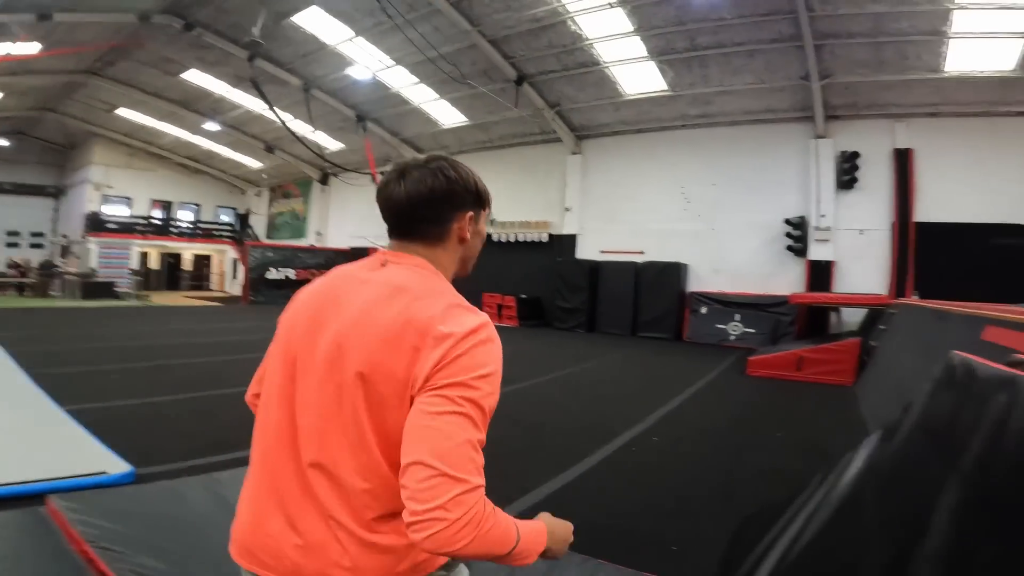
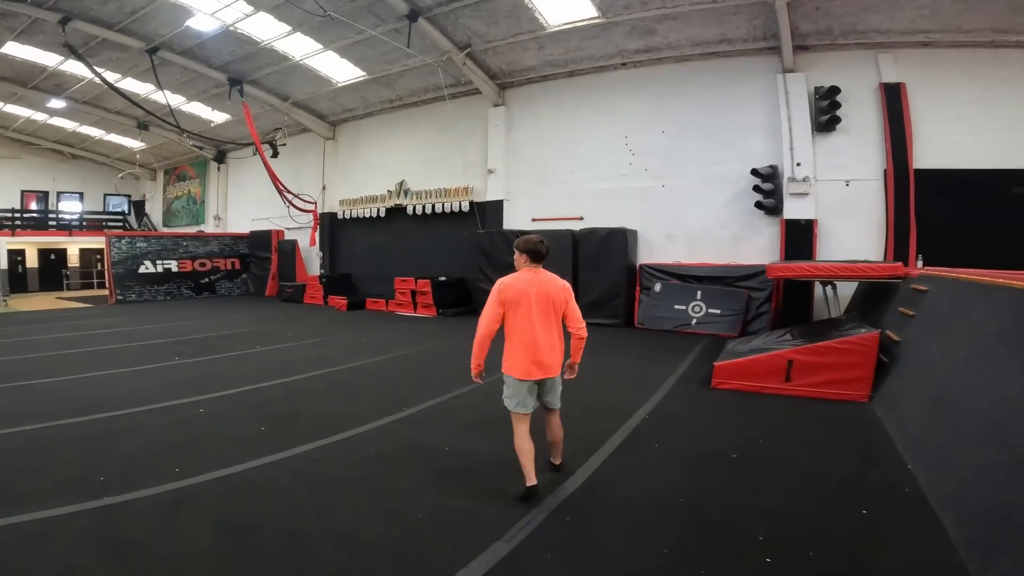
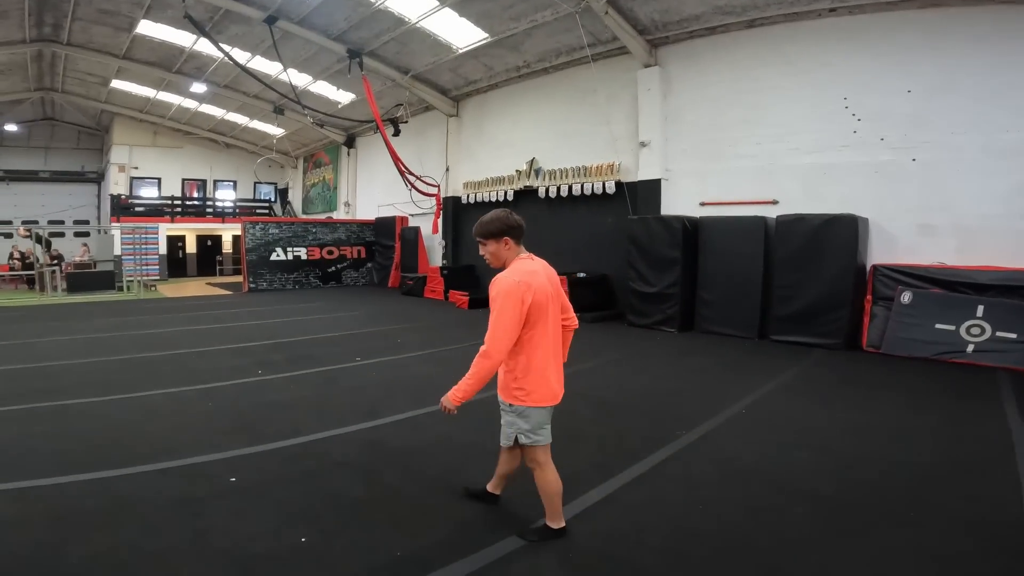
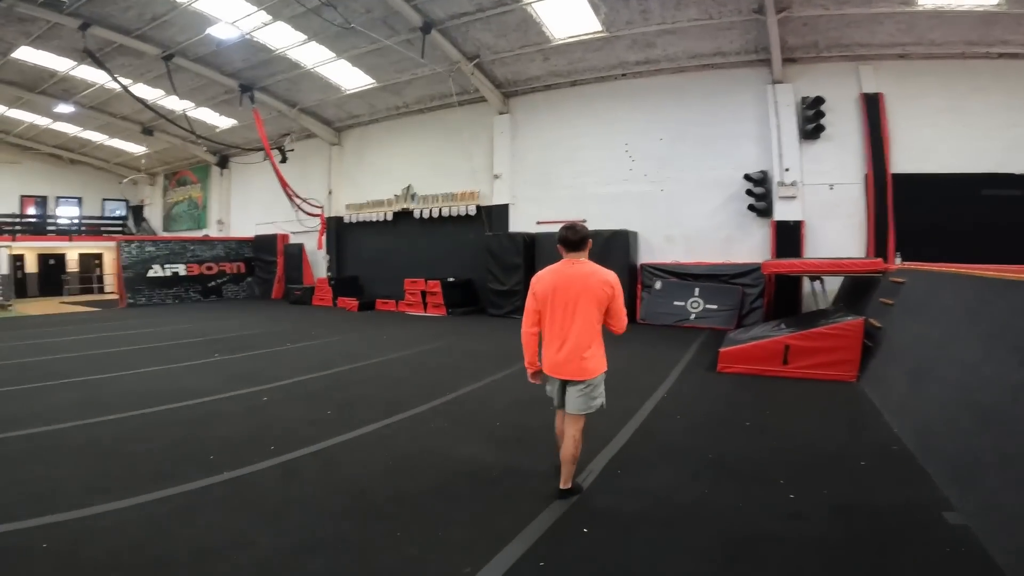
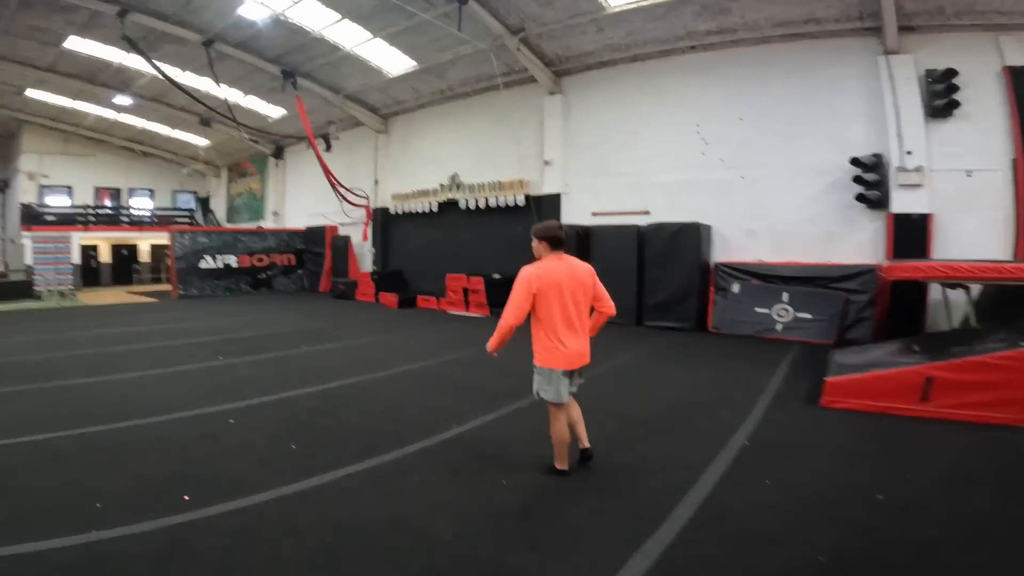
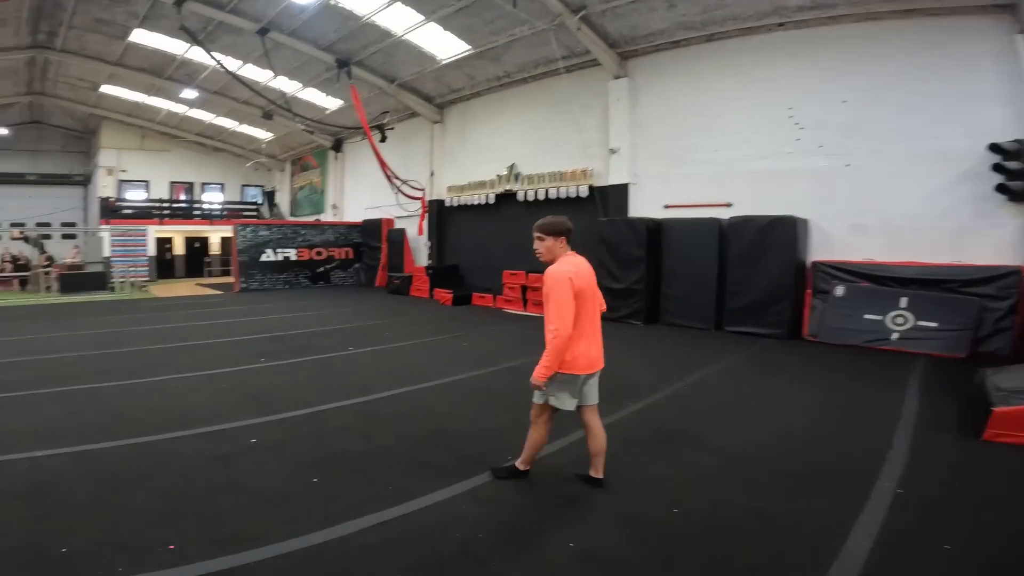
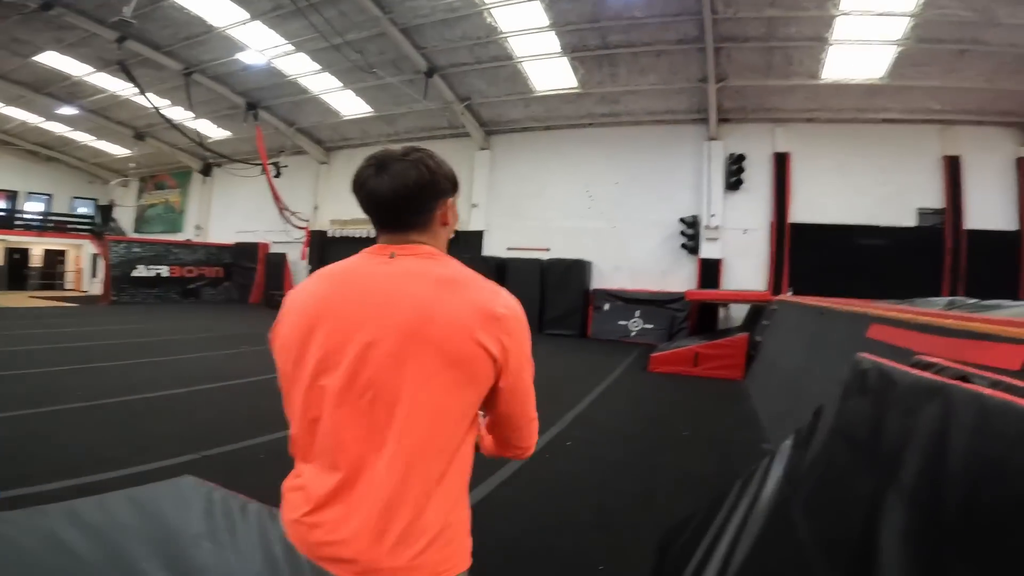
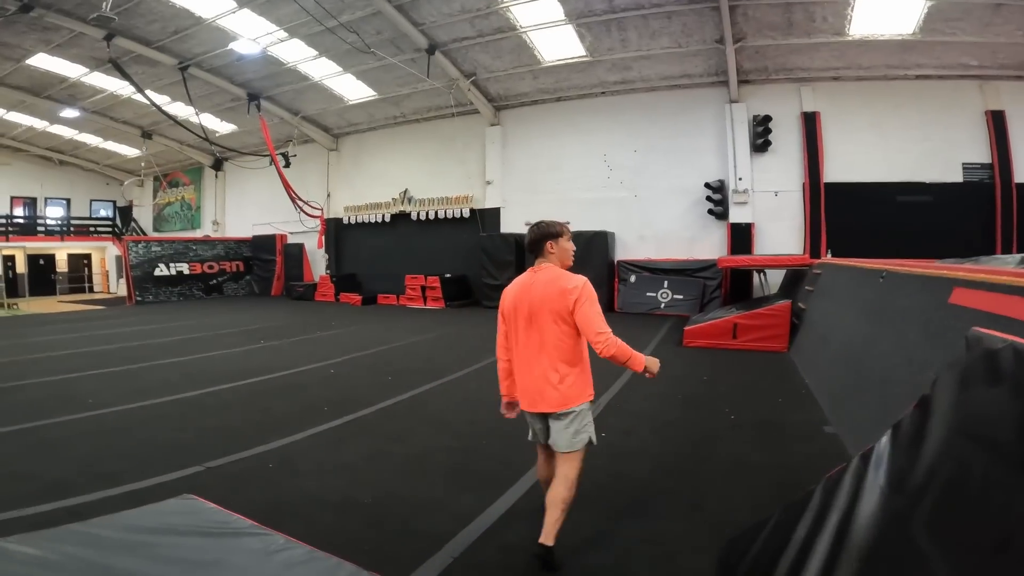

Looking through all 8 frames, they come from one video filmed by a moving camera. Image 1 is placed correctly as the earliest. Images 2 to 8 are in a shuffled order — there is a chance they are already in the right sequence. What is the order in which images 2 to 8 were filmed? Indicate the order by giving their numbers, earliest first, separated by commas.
7, 8, 4, 2, 5, 6, 3
